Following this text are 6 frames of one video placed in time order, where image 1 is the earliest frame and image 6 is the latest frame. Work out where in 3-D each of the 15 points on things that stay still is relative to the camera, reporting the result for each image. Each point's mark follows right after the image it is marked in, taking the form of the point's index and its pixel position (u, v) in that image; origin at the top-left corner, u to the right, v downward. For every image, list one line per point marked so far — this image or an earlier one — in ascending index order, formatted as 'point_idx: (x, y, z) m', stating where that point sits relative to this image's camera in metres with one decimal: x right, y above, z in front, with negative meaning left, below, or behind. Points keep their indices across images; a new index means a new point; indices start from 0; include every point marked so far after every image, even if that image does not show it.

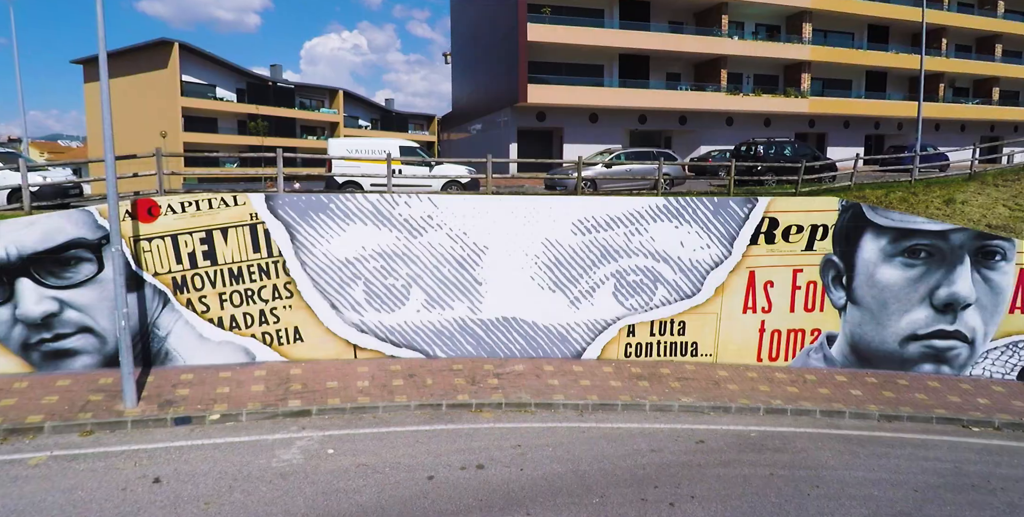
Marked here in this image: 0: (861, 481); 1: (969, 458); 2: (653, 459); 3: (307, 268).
0: (+3.7, -2.4, +6.2) m
1: (+5.5, -2.4, +7.0) m
2: (+1.5, -2.2, +6.3) m
3: (-3.1, -0.1, +8.6) m
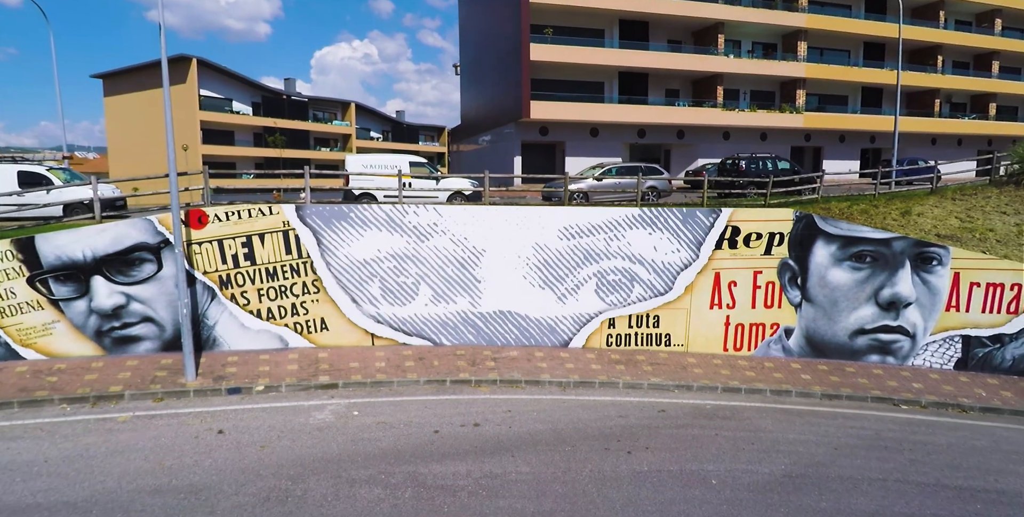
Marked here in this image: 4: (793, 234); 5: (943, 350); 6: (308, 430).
0: (+3.6, -2.4, +7.5) m
1: (+5.4, -2.4, +8.3) m
2: (+1.4, -2.2, +7.6) m
3: (-3.2, -0.2, +10.1) m
4: (+5.1, +0.5, +10.5) m
5: (+7.9, -1.7, +10.4) m
6: (-2.5, -2.1, +7.0) m
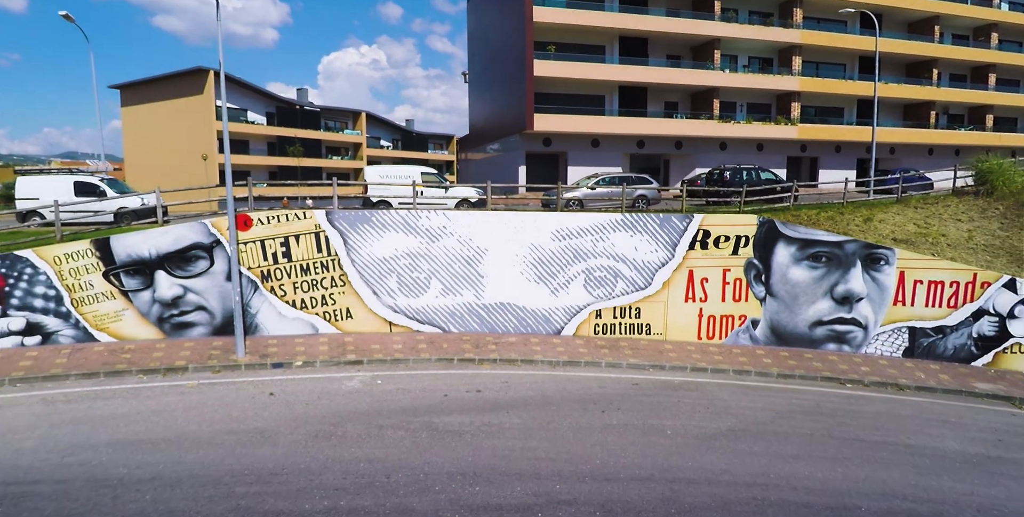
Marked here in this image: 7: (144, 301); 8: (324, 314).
0: (+3.6, -2.3, +9.0) m
1: (+5.4, -2.4, +9.7) m
2: (+1.3, -2.1, +9.1) m
3: (-3.2, -0.1, +11.7) m
4: (+5.1, +0.5, +12.0) m
5: (+7.9, -1.7, +11.9) m
6: (-2.5, -2.0, +8.6) m
7: (-6.8, -0.8, +10.7) m
8: (-3.8, -1.1, +11.5) m
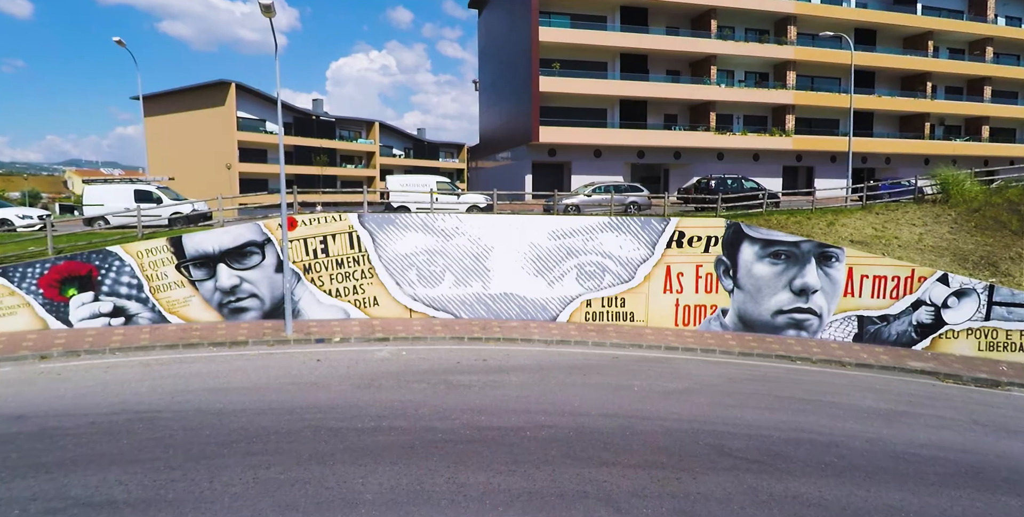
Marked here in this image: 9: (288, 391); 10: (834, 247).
0: (+3.6, -2.2, +10.9) m
1: (+5.4, -2.3, +11.6) m
2: (+1.4, -2.0, +11.1) m
3: (-3.1, 0.0, +13.8) m
4: (+5.2, +0.5, +13.9) m
5: (+7.9, -1.6, +13.7) m
6: (-2.5, -1.9, +10.6) m
7: (-6.8, -0.7, +12.9) m
8: (-3.7, -1.0, +13.6) m
9: (-3.4, -2.0, +8.8) m
10: (+7.7, +0.3, +13.7) m
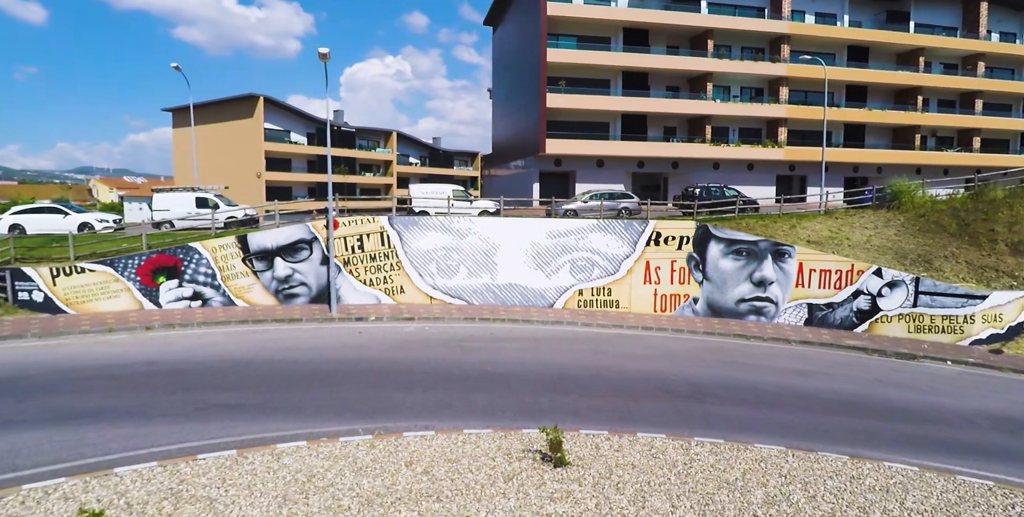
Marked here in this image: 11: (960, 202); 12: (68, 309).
0: (+3.6, -2.1, +13.5) m
1: (+5.4, -2.1, +14.2) m
2: (+1.4, -1.8, +13.8) m
3: (-3.0, +0.1, +16.6) m
4: (+5.3, +0.6, +16.6) m
5: (+8.0, -1.5, +16.3) m
6: (-2.5, -1.7, +13.4) m
7: (-6.7, -0.5, +15.8) m
8: (-3.6, -0.9, +16.4) m
9: (-3.5, -1.8, +11.6) m
10: (+7.8, +0.4, +16.3) m
11: (+15.1, +1.9, +19.4) m
12: (-11.0, -1.3, +14.3) m
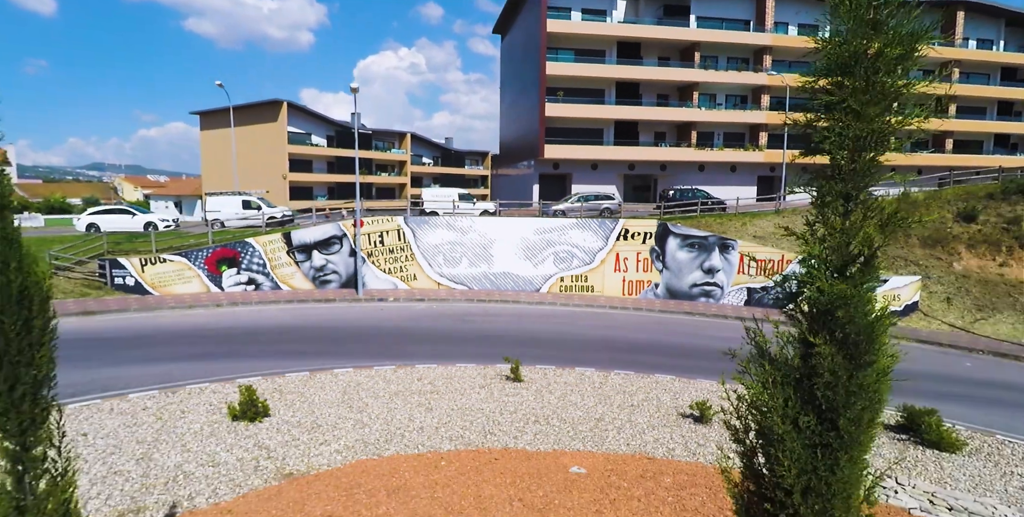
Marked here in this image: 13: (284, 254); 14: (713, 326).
0: (+3.3, -1.8, +17.1) m
1: (+5.1, -1.9, +17.7) m
2: (+1.1, -1.6, +17.4) m
3: (-3.3, +0.3, +20.3) m
4: (+5.0, +0.9, +20.0) m
5: (+7.8, -1.2, +19.7) m
6: (-2.8, -1.5, +17.1) m
7: (-7.0, -0.3, +19.5) m
8: (-3.9, -0.6, +20.1) m
9: (-3.8, -1.6, +15.3) m
10: (+7.5, +0.6, +19.7) m
11: (+14.9, +2.2, +22.7) m
12: (-11.3, -1.0, +18.1) m
13: (-7.7, +0.1, +19.4) m
14: (+5.9, -2.0, +17.0) m
